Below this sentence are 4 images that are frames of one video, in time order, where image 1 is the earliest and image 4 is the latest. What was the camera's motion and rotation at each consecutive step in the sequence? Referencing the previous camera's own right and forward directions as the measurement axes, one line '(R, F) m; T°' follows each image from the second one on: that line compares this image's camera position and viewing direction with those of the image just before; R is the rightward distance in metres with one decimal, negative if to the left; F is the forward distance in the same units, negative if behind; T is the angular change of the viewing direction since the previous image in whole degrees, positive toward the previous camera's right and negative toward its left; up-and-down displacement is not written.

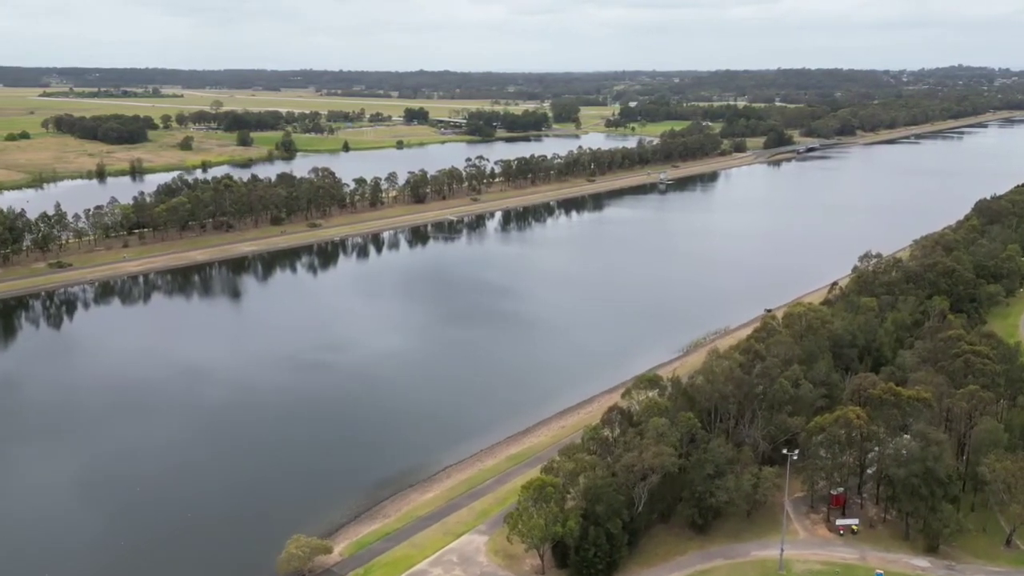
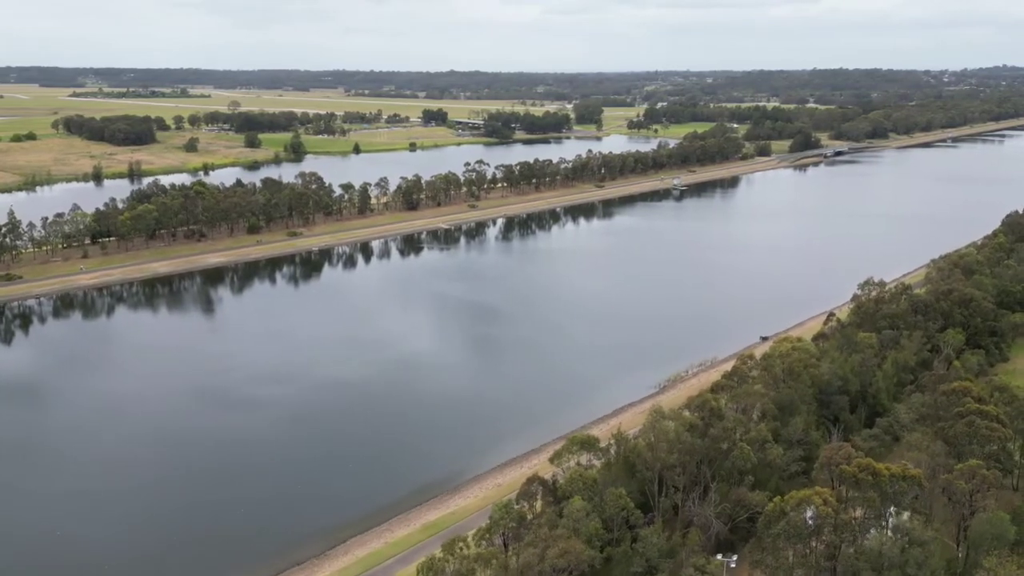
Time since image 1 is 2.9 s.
(+2.0, +2.4) m; -2°
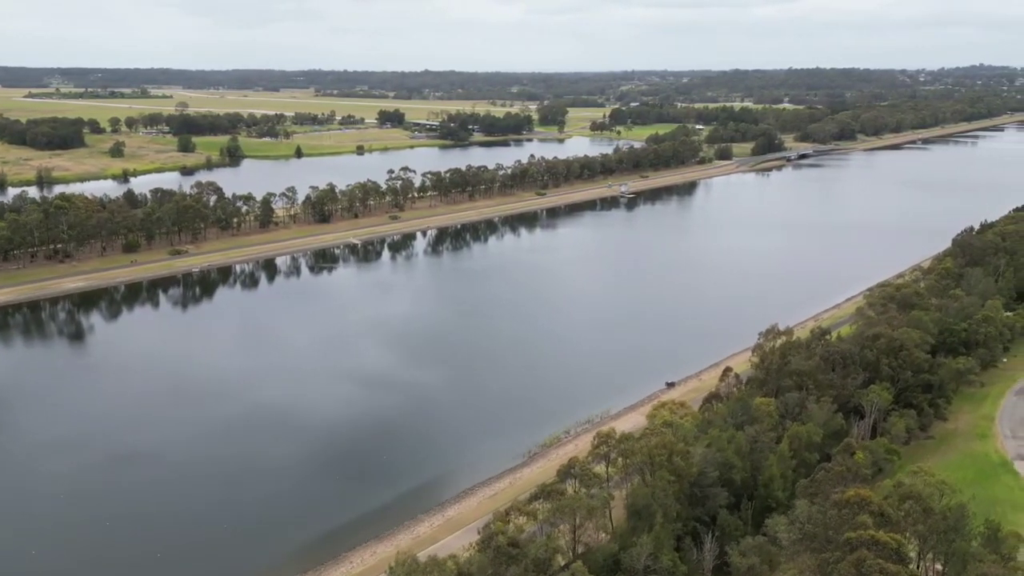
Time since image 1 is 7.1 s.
(+3.2, +3.5) m; +1°
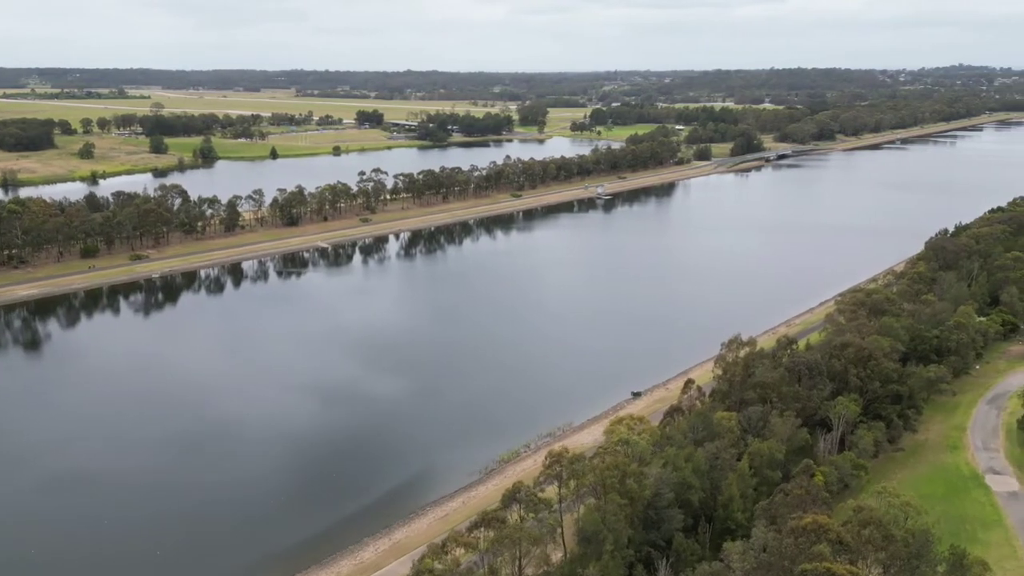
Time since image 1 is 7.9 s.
(+0.6, +0.6) m; +1°
